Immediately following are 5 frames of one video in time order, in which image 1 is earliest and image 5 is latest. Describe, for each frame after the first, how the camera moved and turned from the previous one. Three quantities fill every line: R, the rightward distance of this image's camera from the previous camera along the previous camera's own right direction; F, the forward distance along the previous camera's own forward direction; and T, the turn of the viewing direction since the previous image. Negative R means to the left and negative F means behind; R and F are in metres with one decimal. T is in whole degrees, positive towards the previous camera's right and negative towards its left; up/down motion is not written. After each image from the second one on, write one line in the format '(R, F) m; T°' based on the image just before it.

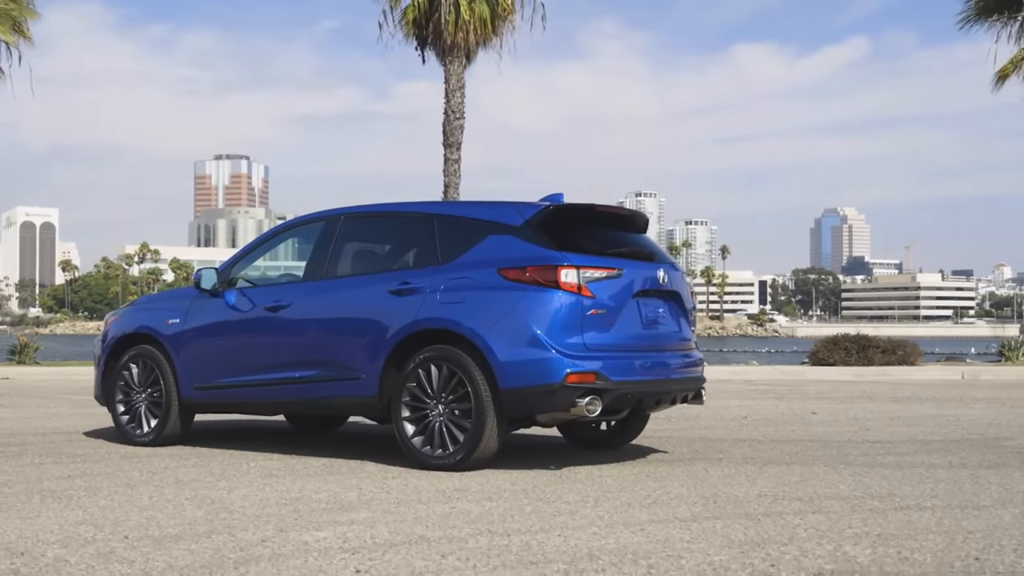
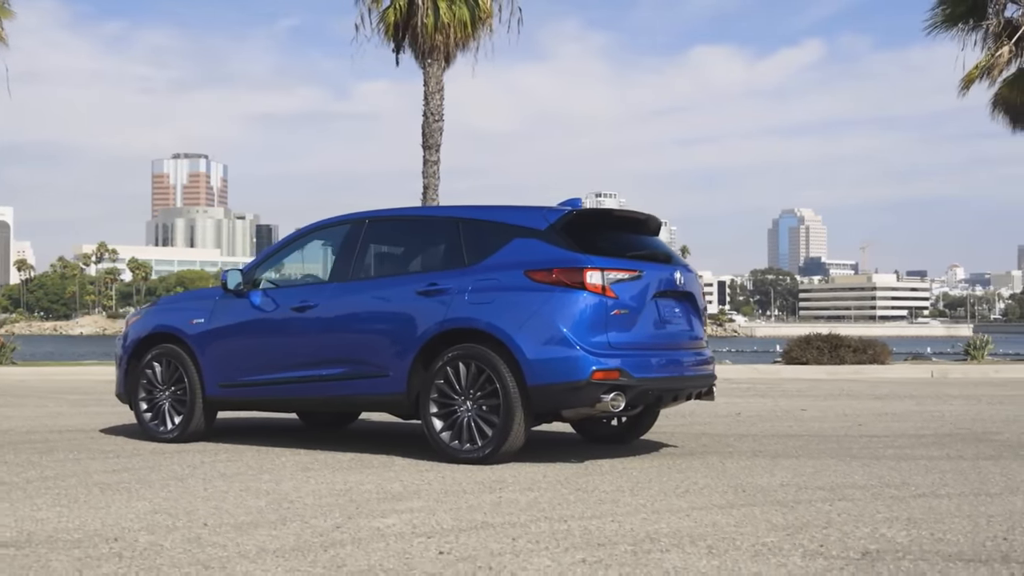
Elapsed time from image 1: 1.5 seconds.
(-0.4, -0.3) m; +2°
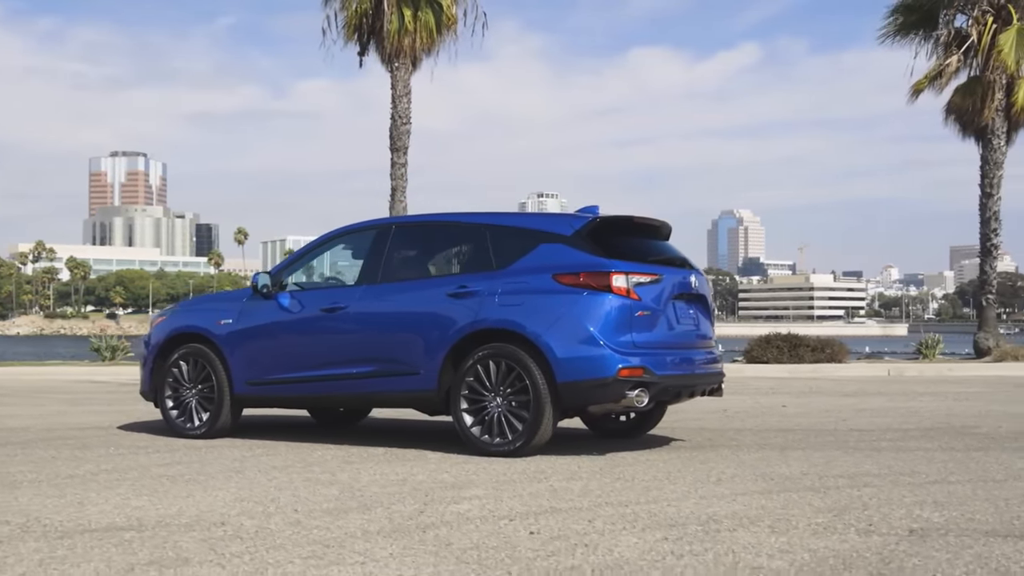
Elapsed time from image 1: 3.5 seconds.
(-0.6, -0.4) m; +3°
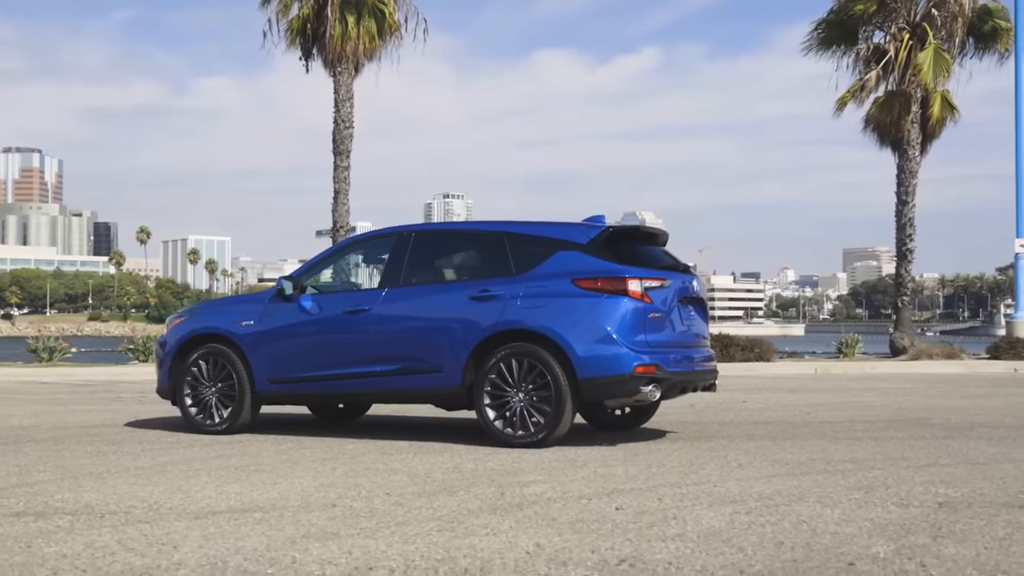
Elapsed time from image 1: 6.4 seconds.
(-0.9, -0.6) m; +5°
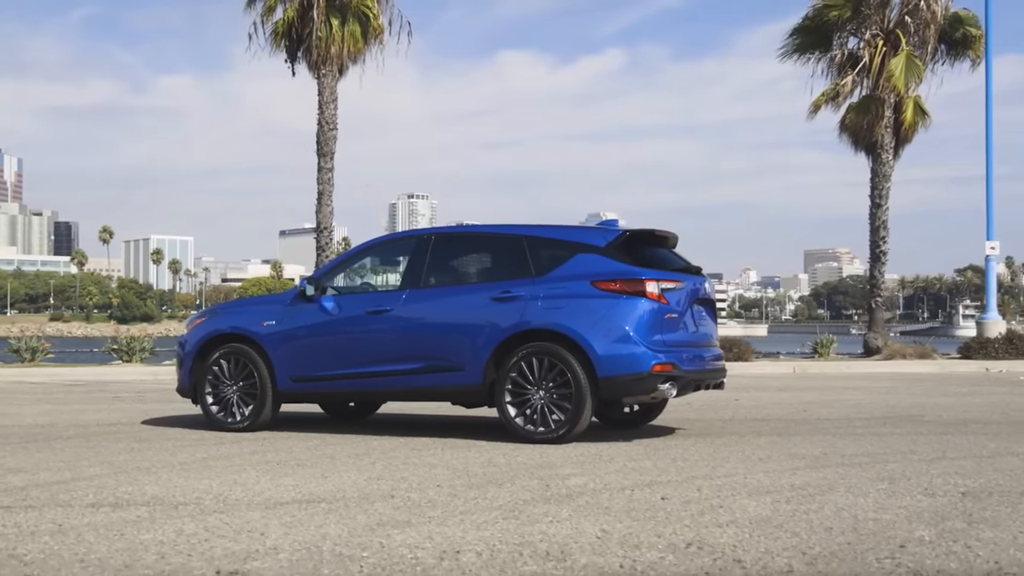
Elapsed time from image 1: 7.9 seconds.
(-0.4, -0.3) m; +2°
